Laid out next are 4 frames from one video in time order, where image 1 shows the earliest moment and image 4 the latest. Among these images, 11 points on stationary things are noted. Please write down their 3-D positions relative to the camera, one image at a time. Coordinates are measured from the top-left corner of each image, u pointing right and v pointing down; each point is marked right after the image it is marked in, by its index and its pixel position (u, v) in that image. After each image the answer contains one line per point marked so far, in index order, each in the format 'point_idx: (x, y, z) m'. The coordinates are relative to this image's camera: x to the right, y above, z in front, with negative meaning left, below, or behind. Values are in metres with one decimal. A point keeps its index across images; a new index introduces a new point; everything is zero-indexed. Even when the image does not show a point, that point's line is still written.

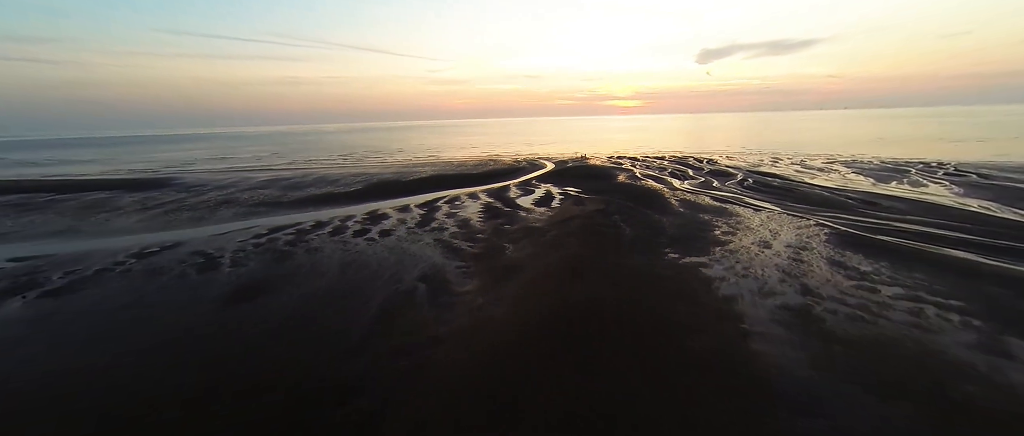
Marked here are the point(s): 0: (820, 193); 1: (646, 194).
0: (+10.2, +0.8, +11.3) m
1: (+4.7, +0.8, +11.8) m
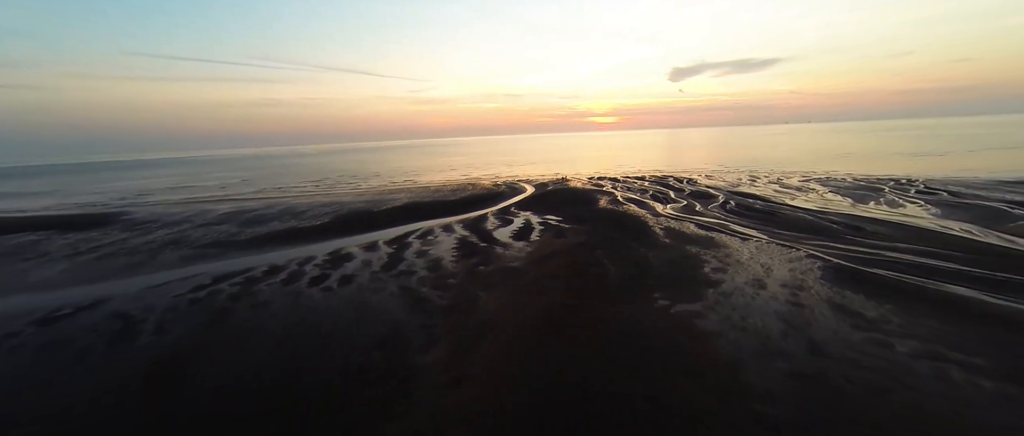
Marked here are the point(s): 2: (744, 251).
0: (+9.5, 0.0, +11.1) m
1: (+3.9, -0.2, +11.4) m
2: (+5.6, -0.8, +8.2) m
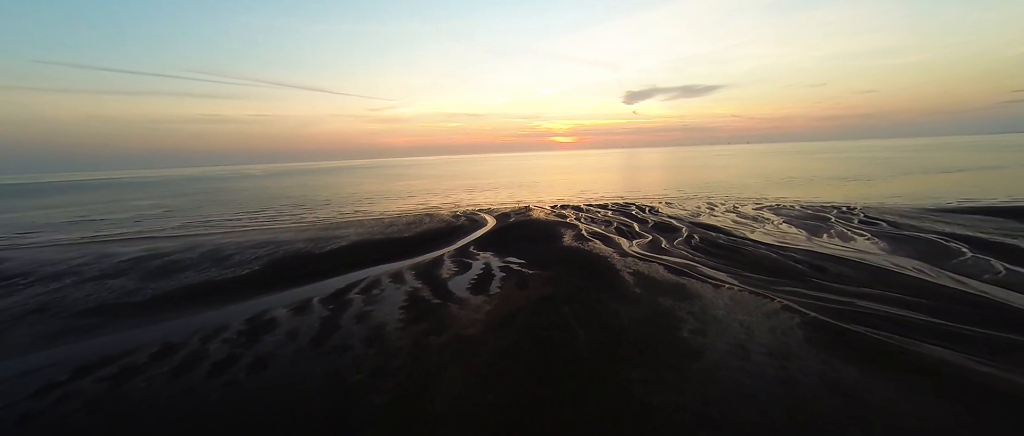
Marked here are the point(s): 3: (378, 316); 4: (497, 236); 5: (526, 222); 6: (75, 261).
0: (+8.2, -1.2, +11.0) m
1: (+2.6, -1.5, +10.7) m
2: (+4.6, -1.9, +7.7) m
3: (-3.2, -2.3, +8.0) m
4: (-0.7, -0.8, +15.8) m
5: (+0.8, -0.2, +18.0) m
6: (-17.6, -1.7, +13.8) m
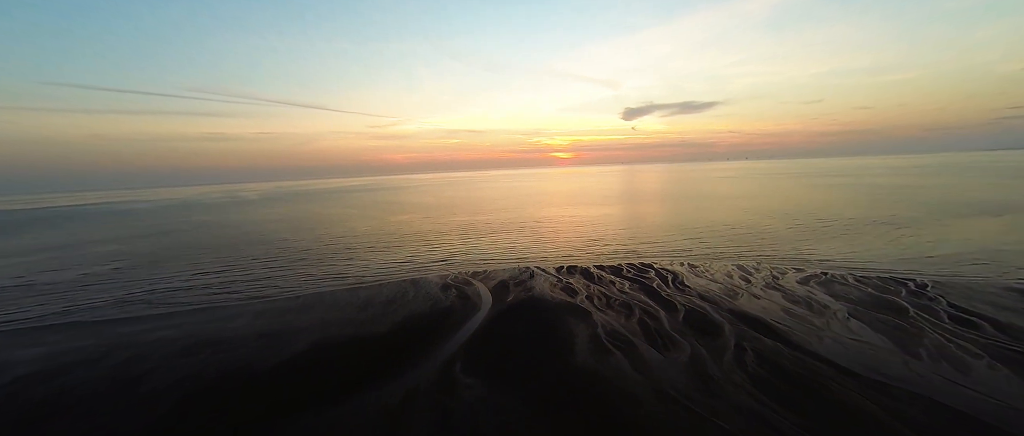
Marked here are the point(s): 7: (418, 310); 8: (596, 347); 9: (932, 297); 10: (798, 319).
0: (+8.2, -4.3, +7.9) m
1: (+2.6, -4.6, +7.5) m
2: (+4.6, -4.9, +4.5) m
3: (-3.2, -5.3, +4.8) m
4: (-0.8, -4.2, +12.7) m
5: (+0.7, -3.7, +14.9) m
6: (-17.7, -5.1, +10.7) m
7: (-4.2, -4.0, +15.1) m
8: (+2.8, -4.2, +11.2) m
9: (+16.6, -3.0, +13.5) m
10: (+10.4, -3.6, +12.3) m
